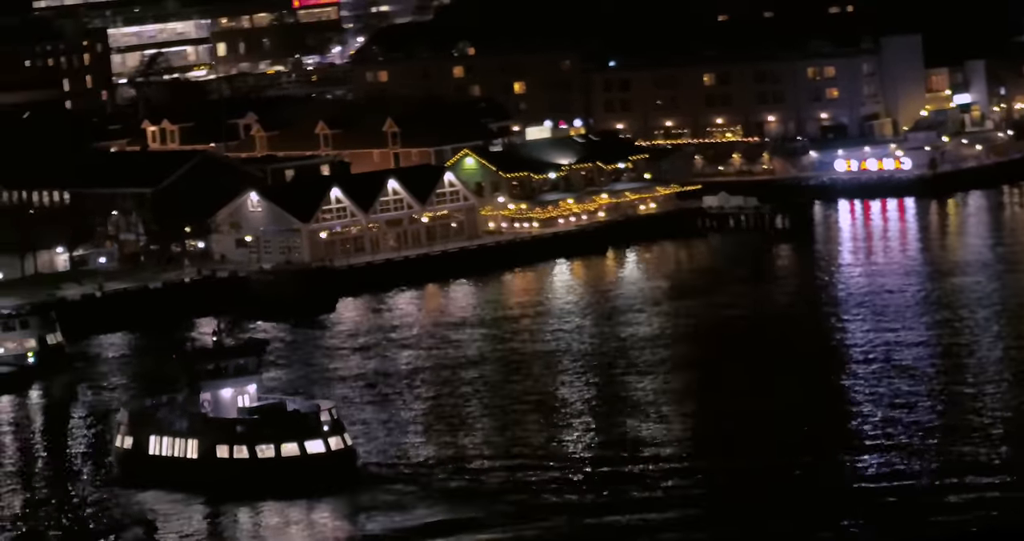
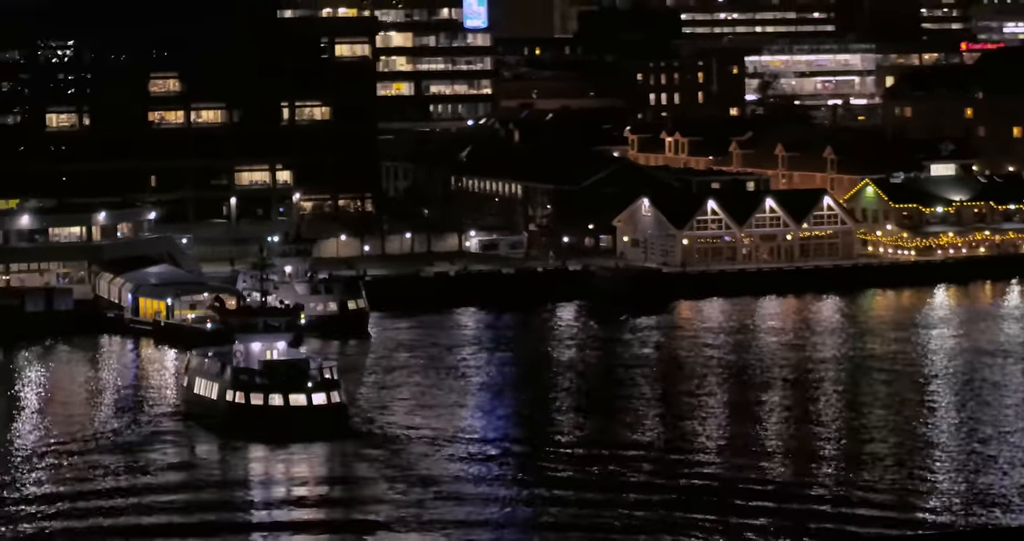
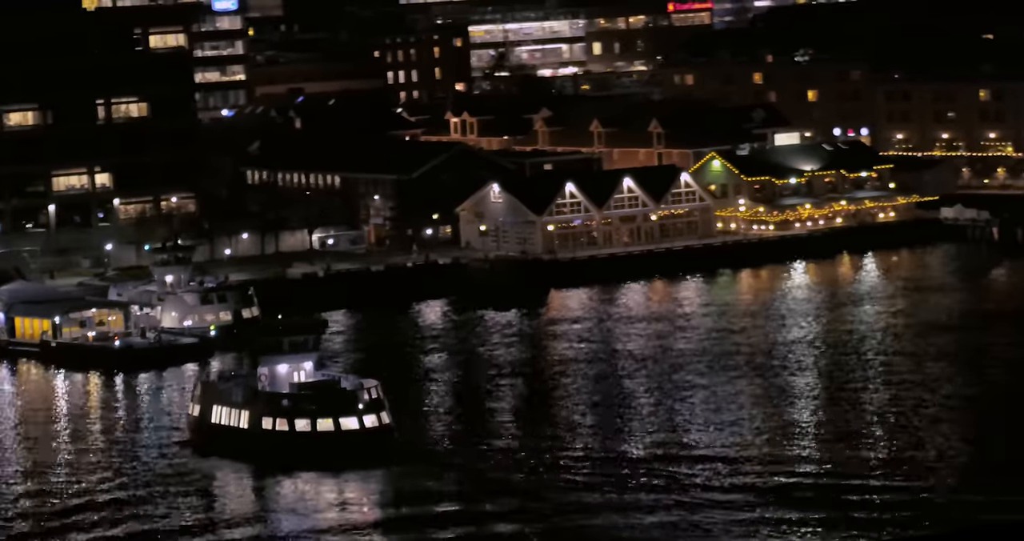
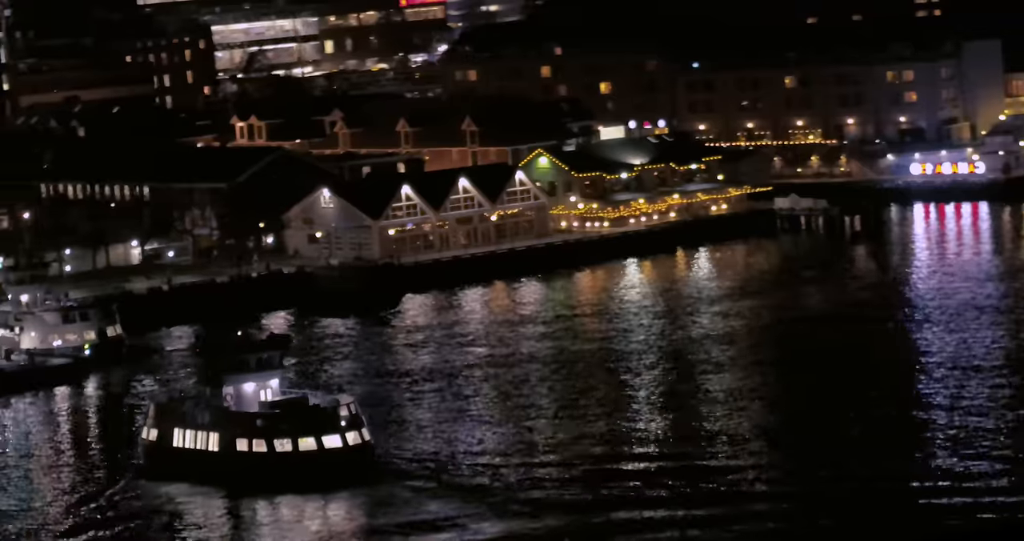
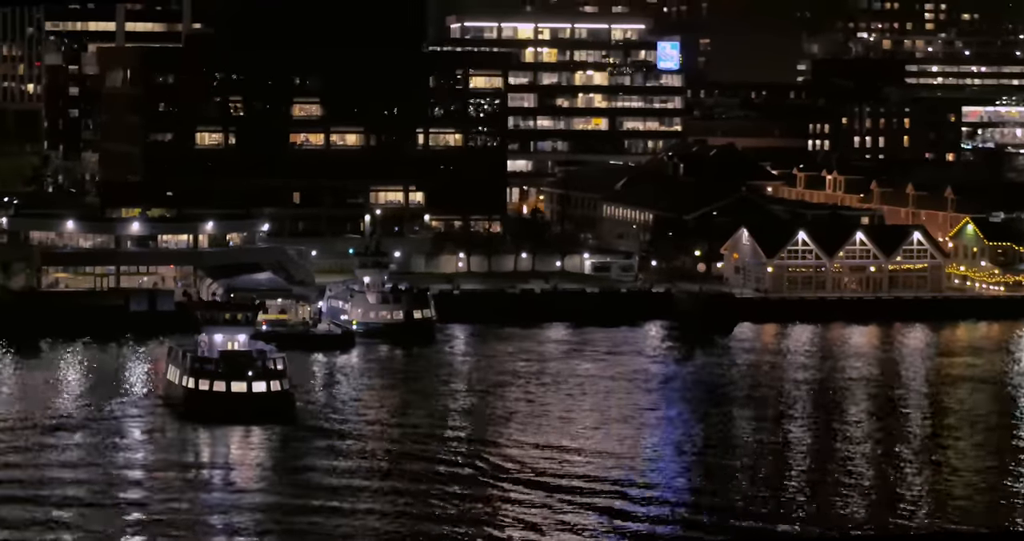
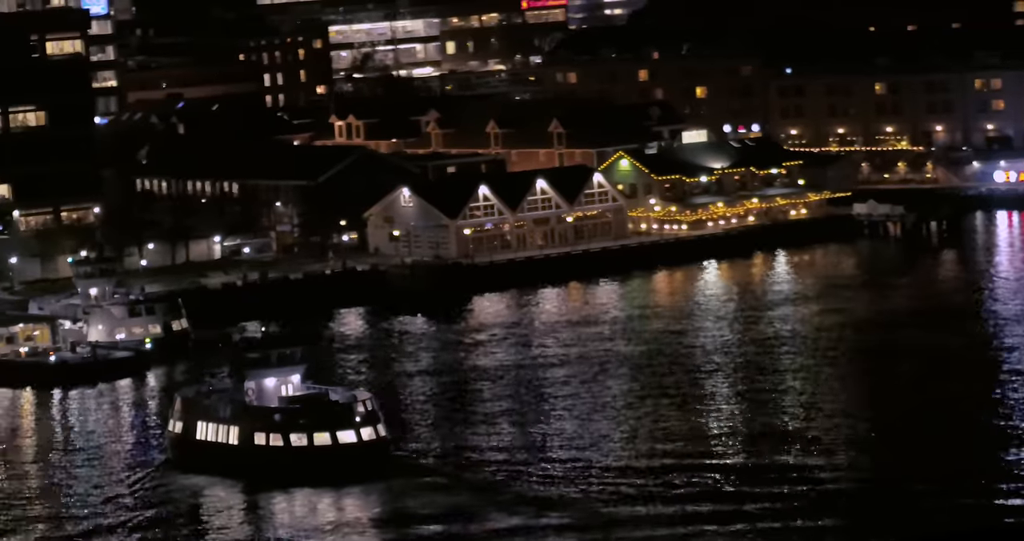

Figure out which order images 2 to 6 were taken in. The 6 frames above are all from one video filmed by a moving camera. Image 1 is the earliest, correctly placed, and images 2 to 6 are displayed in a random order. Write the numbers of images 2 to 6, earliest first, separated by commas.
4, 6, 3, 2, 5
